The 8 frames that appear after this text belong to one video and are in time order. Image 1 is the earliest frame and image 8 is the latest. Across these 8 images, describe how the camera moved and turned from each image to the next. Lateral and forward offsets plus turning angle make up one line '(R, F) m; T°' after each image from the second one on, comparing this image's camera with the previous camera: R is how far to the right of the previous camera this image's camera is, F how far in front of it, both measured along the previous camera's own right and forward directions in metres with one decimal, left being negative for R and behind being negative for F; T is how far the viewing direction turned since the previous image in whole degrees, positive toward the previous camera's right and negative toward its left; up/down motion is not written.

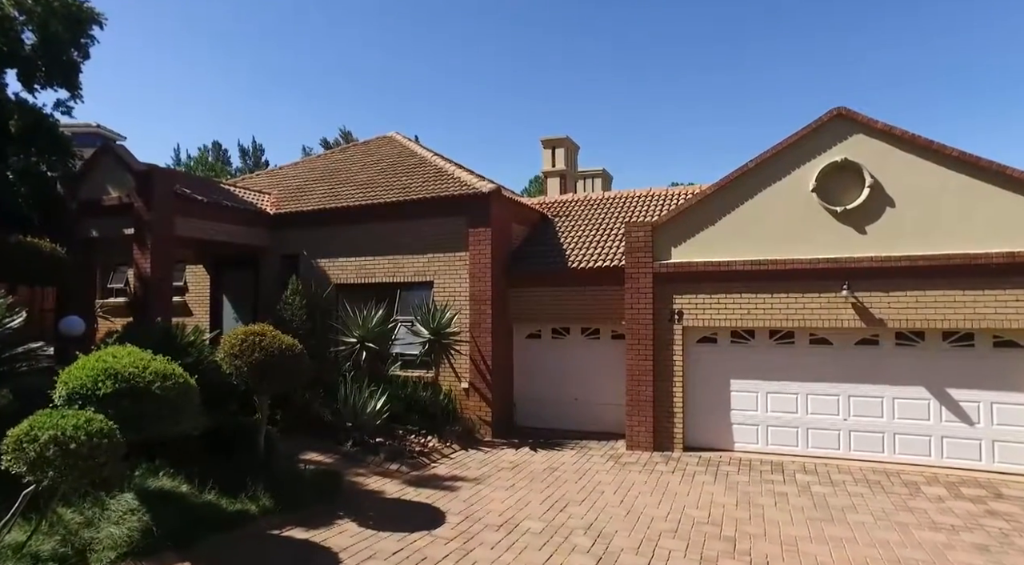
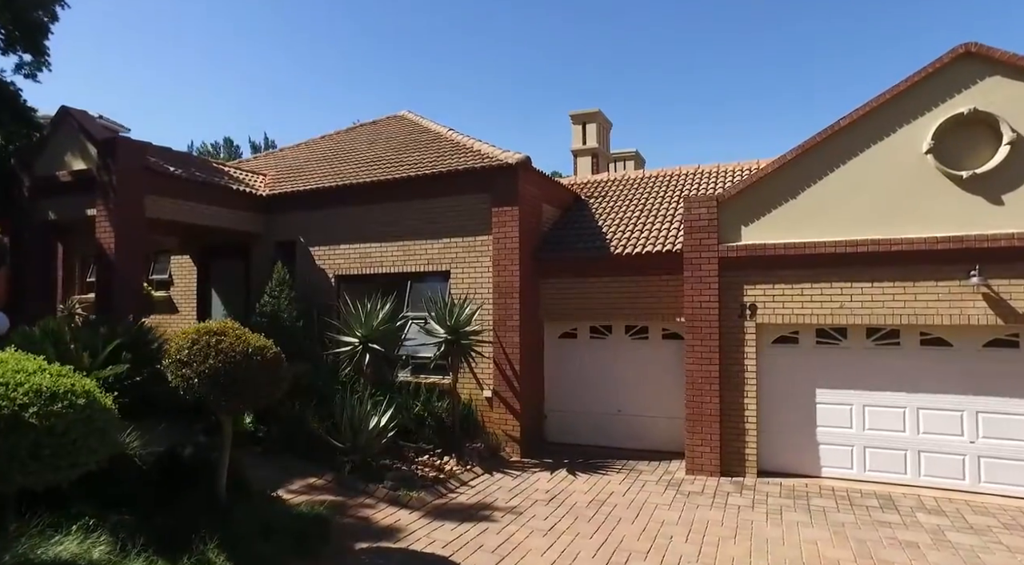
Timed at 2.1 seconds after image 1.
(-0.3, +2.2) m; -1°
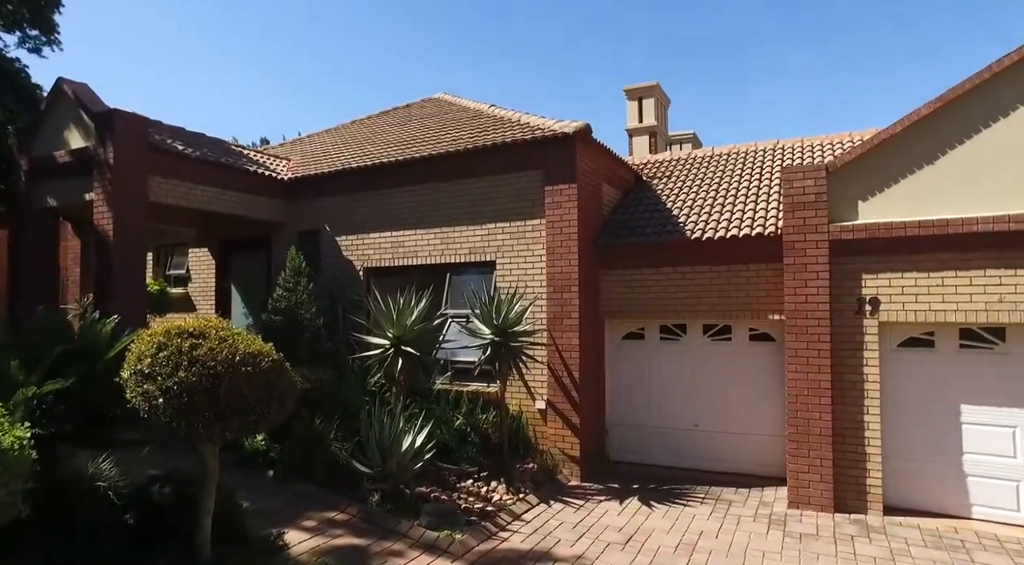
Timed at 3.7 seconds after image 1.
(-0.3, +1.8) m; -3°
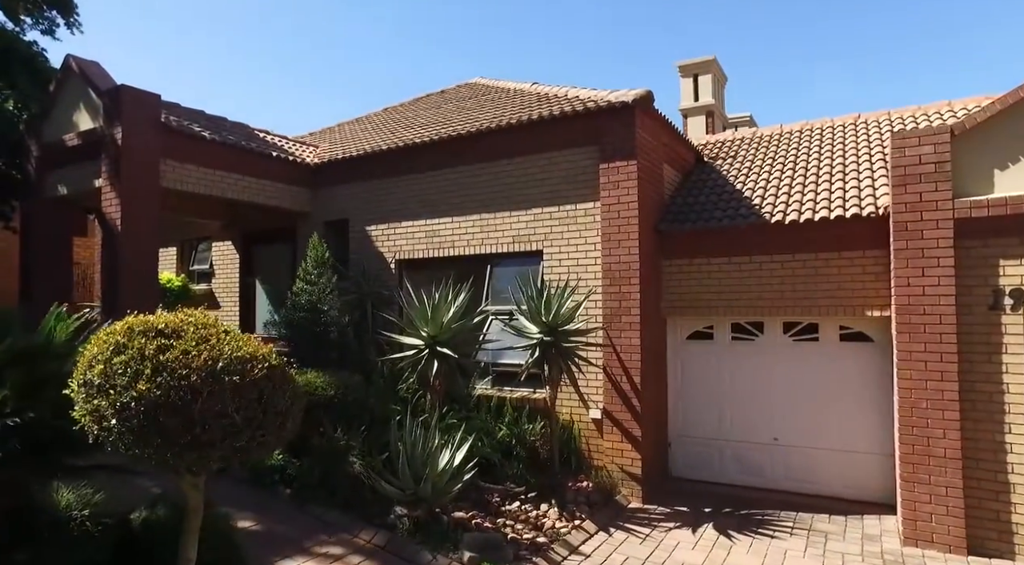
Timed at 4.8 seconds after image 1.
(-0.2, +1.2) m; -3°
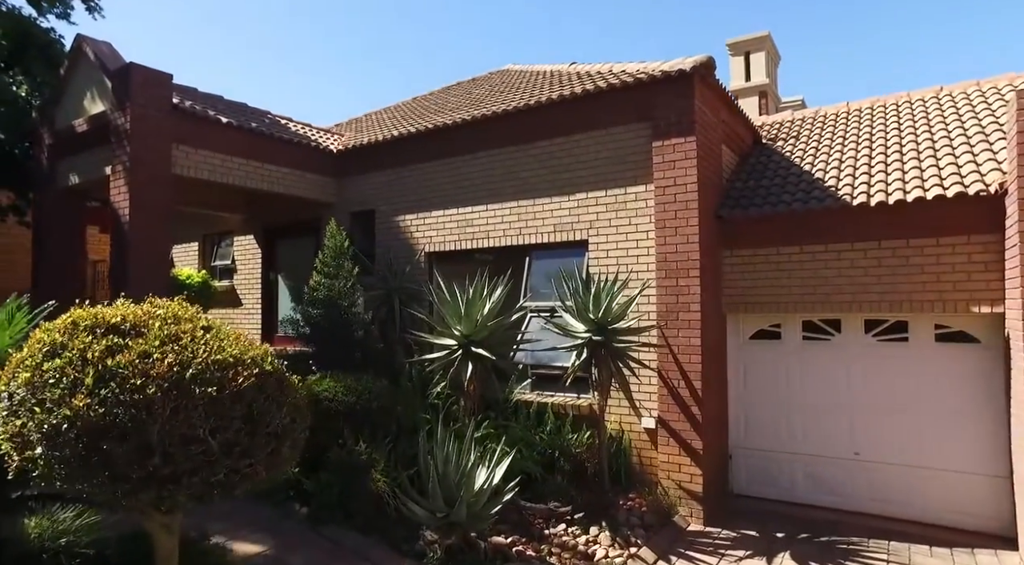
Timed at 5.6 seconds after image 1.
(-0.1, +0.9) m; -2°
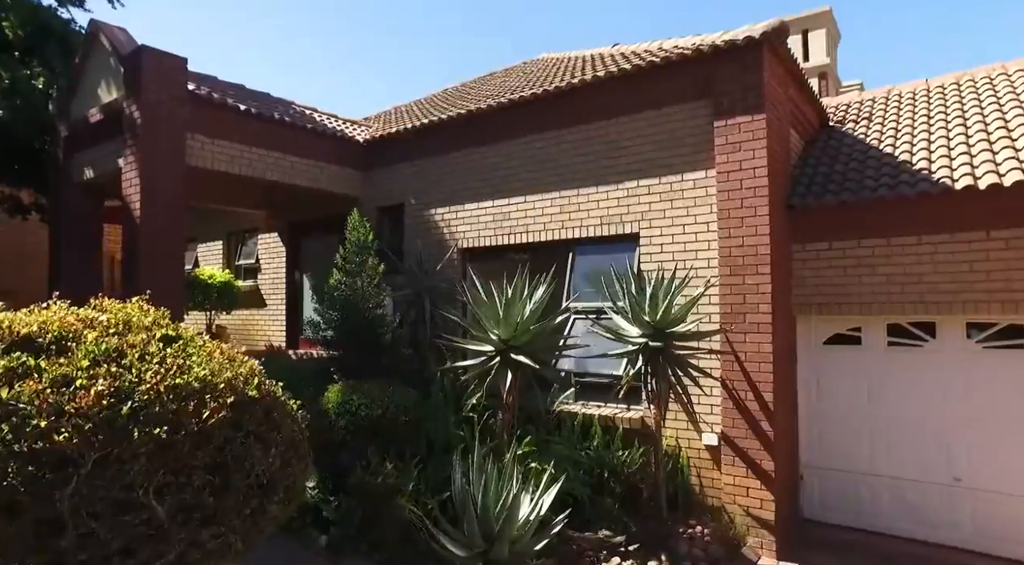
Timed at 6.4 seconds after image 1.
(-0.1, +0.8) m; -3°
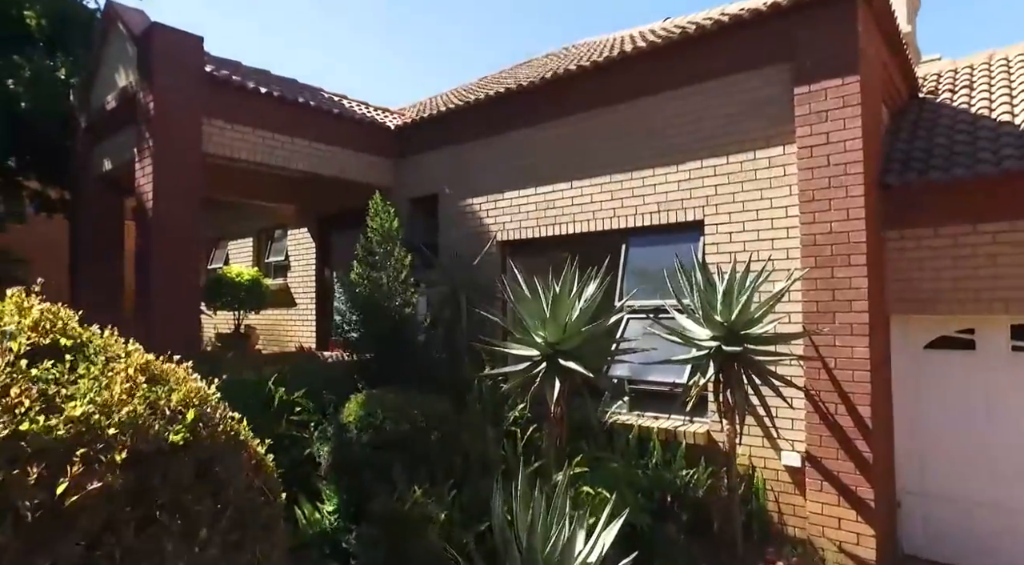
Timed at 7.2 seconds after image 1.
(-0.1, +0.9) m; -3°
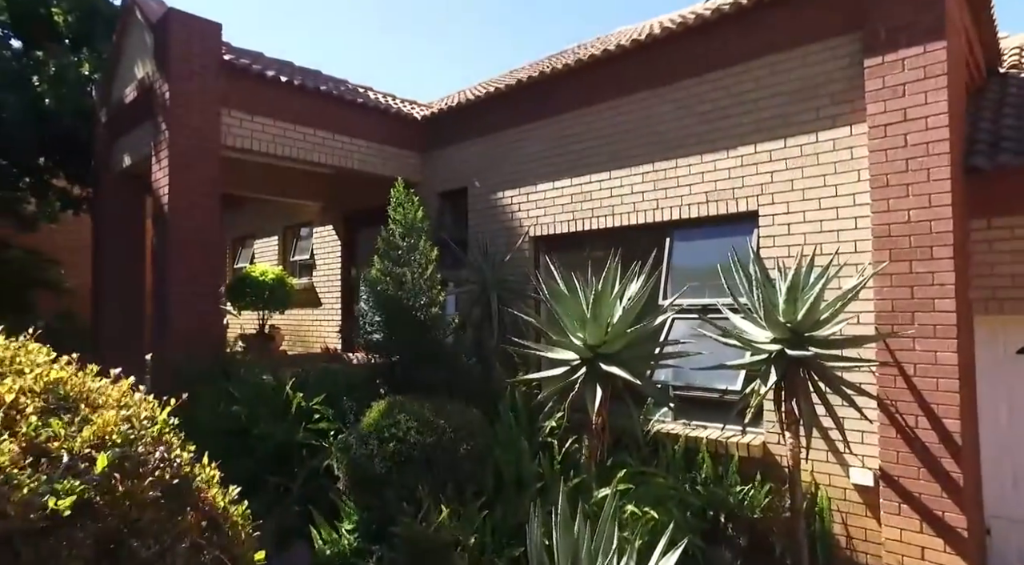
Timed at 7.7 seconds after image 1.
(0.0, +0.6) m; -2°
